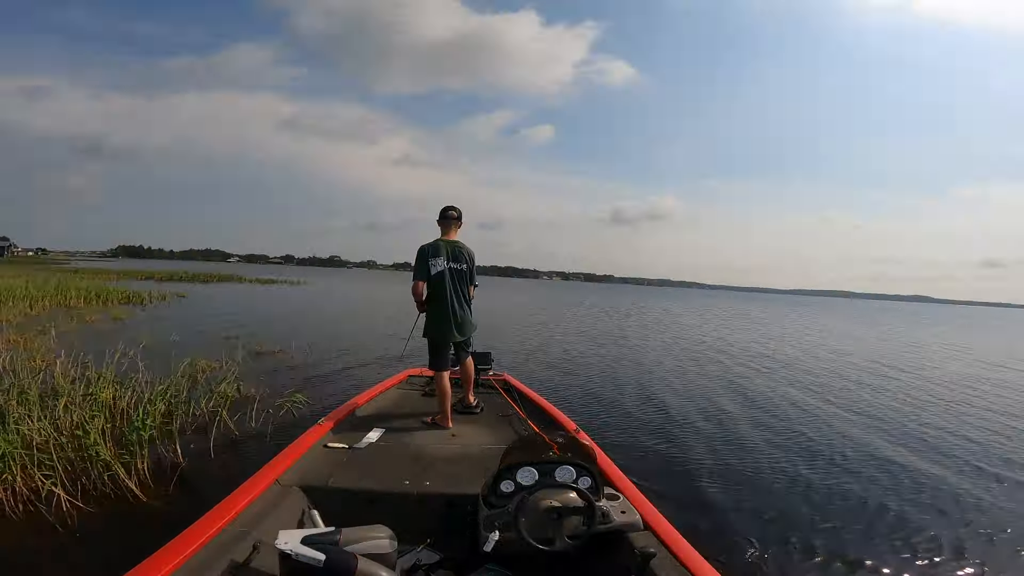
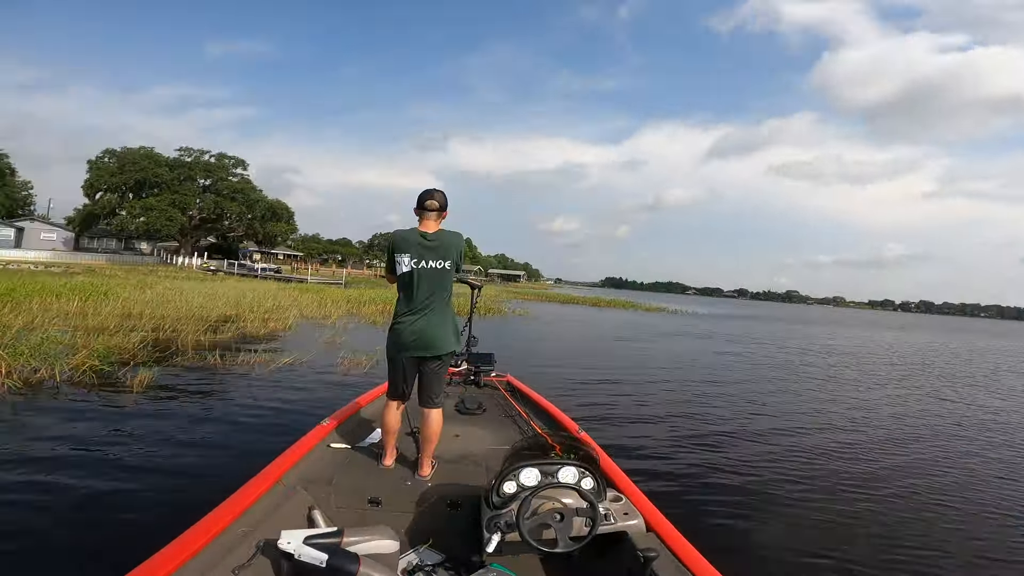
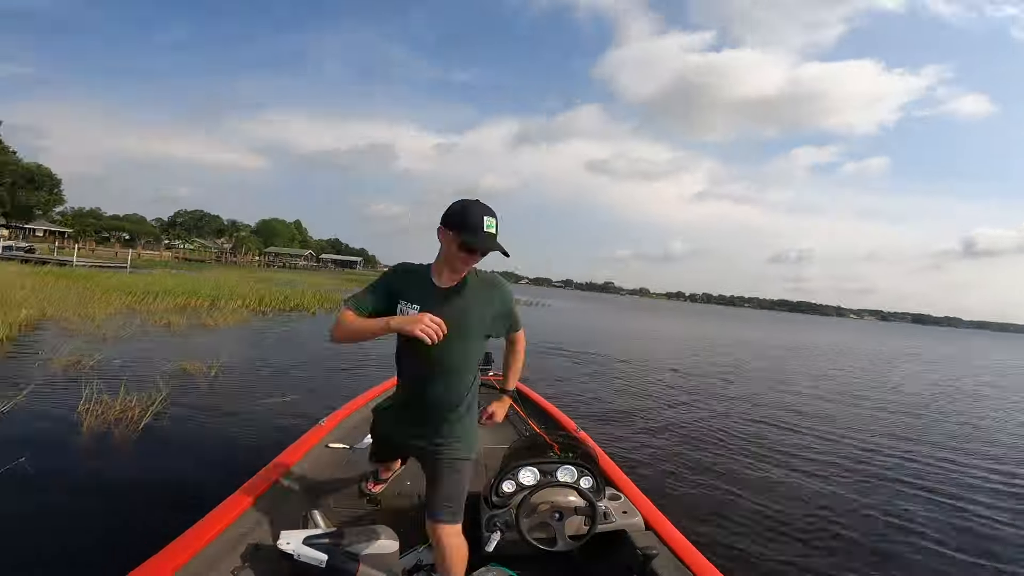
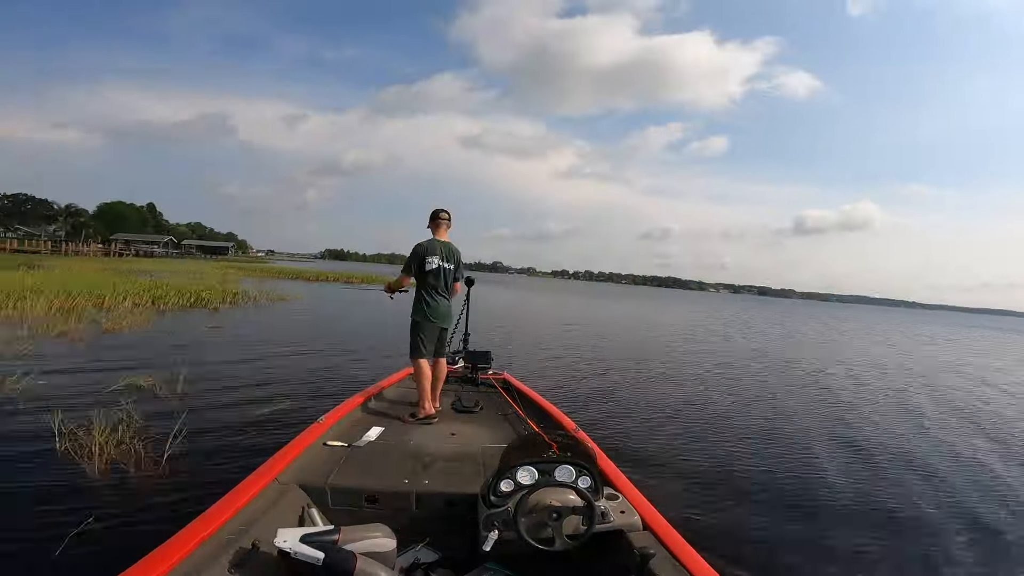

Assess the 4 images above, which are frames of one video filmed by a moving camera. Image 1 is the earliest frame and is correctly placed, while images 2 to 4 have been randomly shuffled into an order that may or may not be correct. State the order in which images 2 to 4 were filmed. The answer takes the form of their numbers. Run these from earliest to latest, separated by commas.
4, 3, 2
